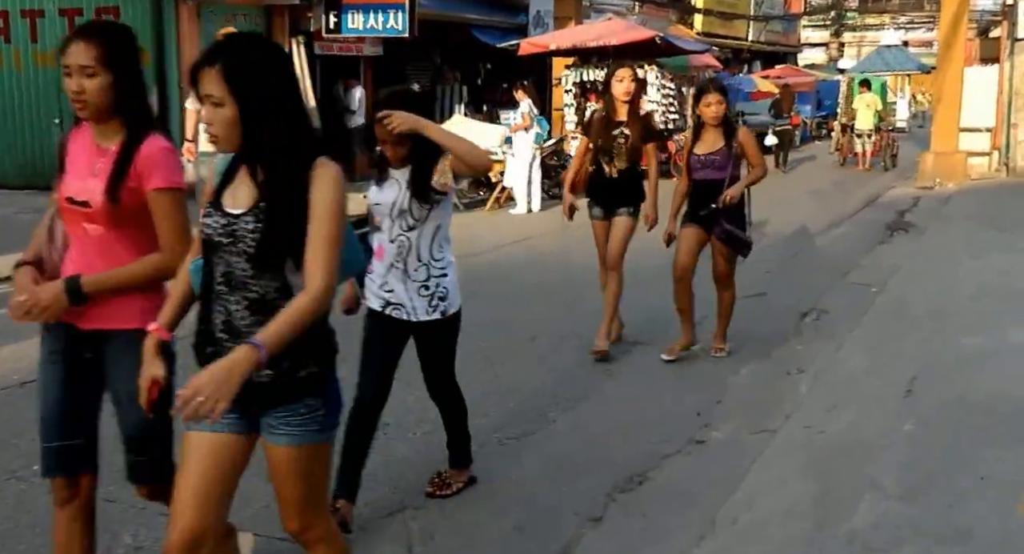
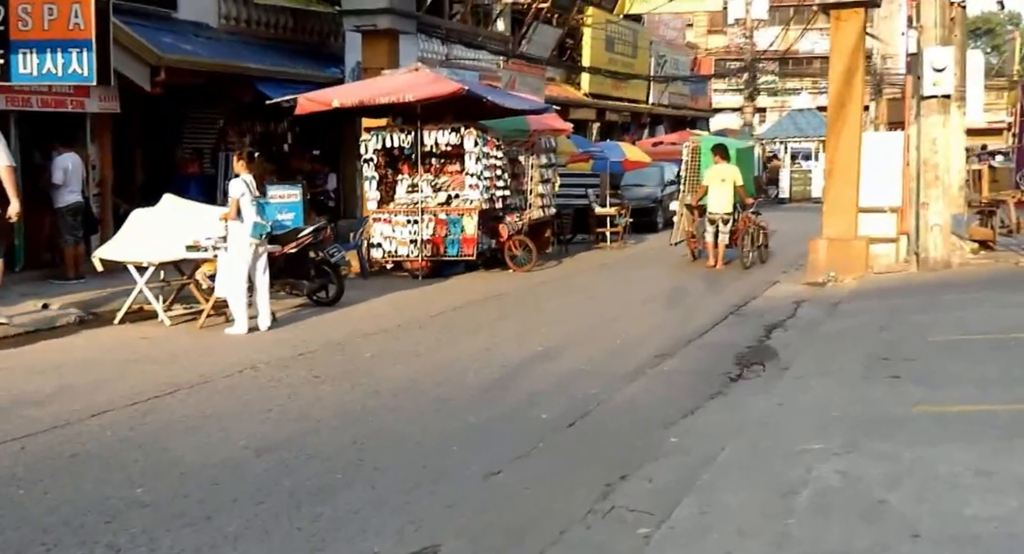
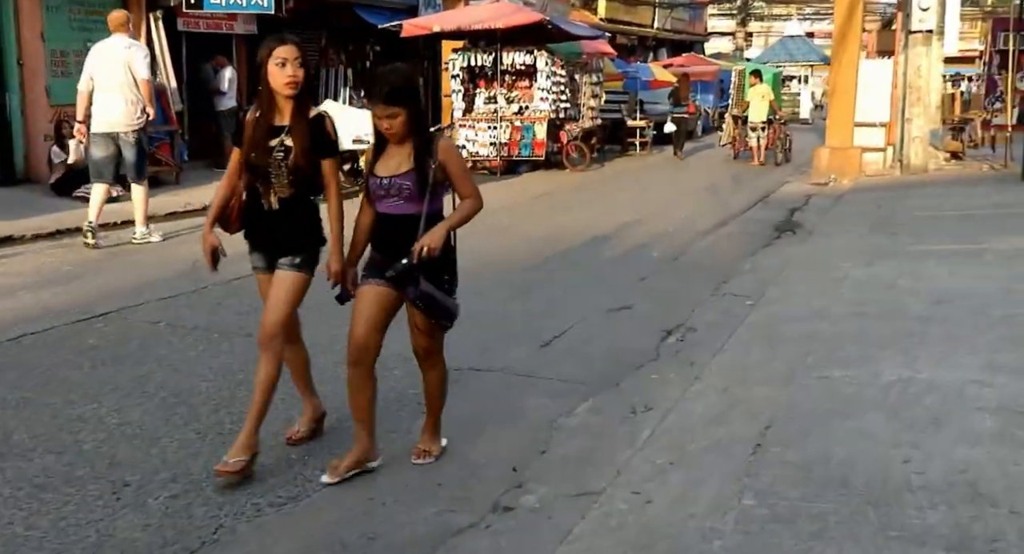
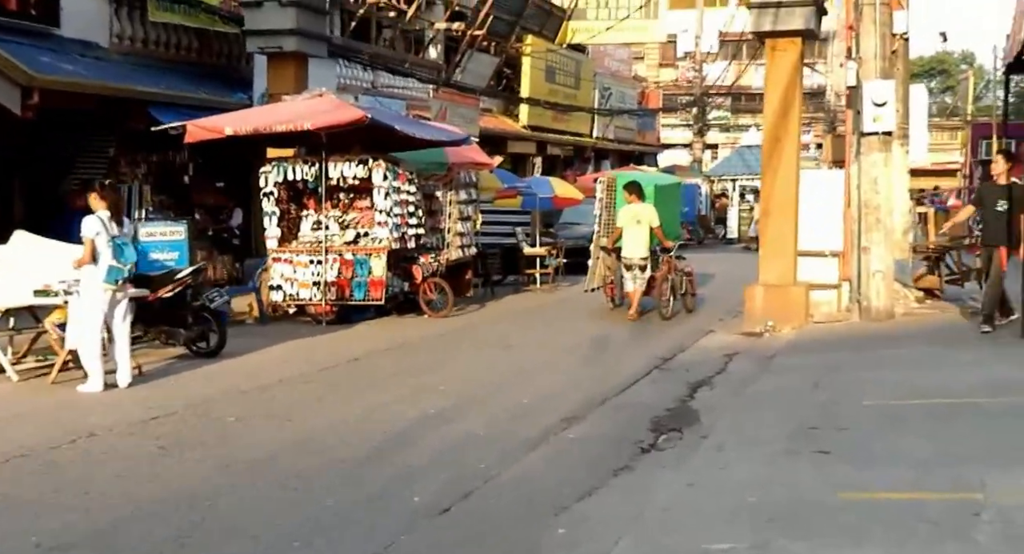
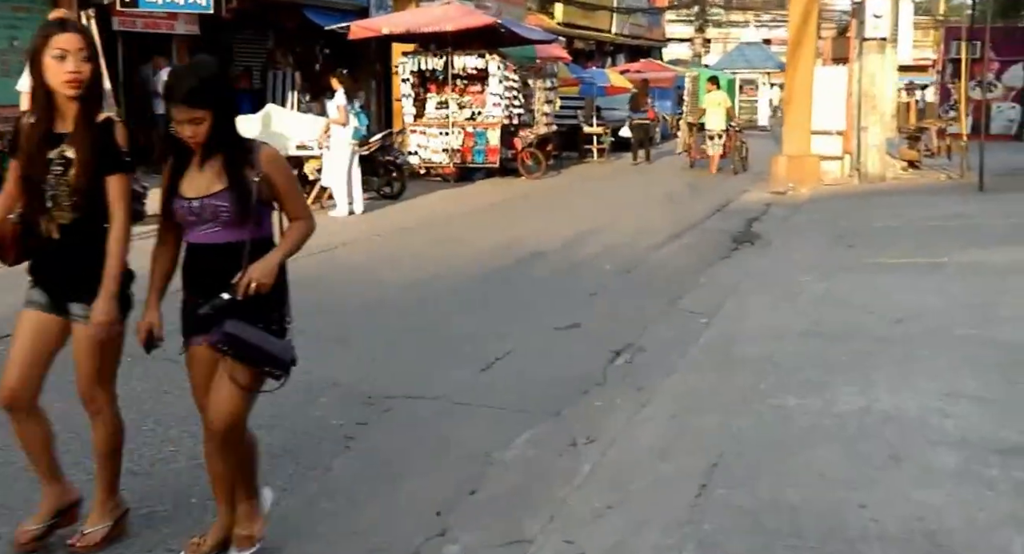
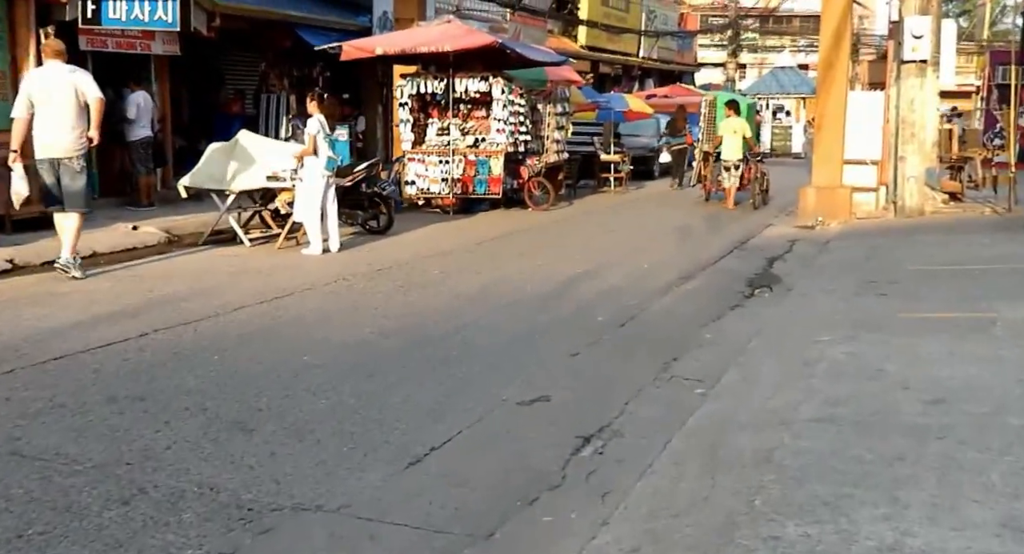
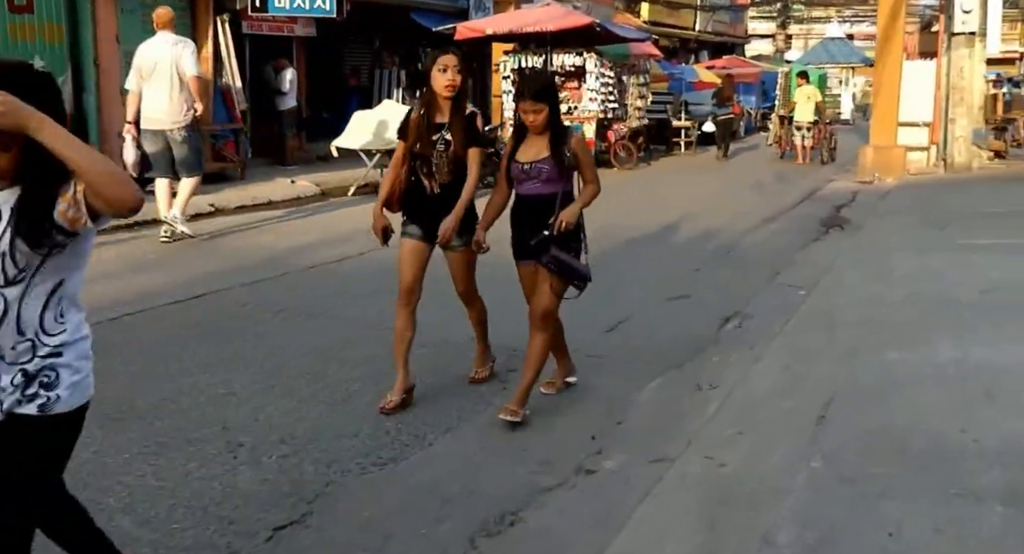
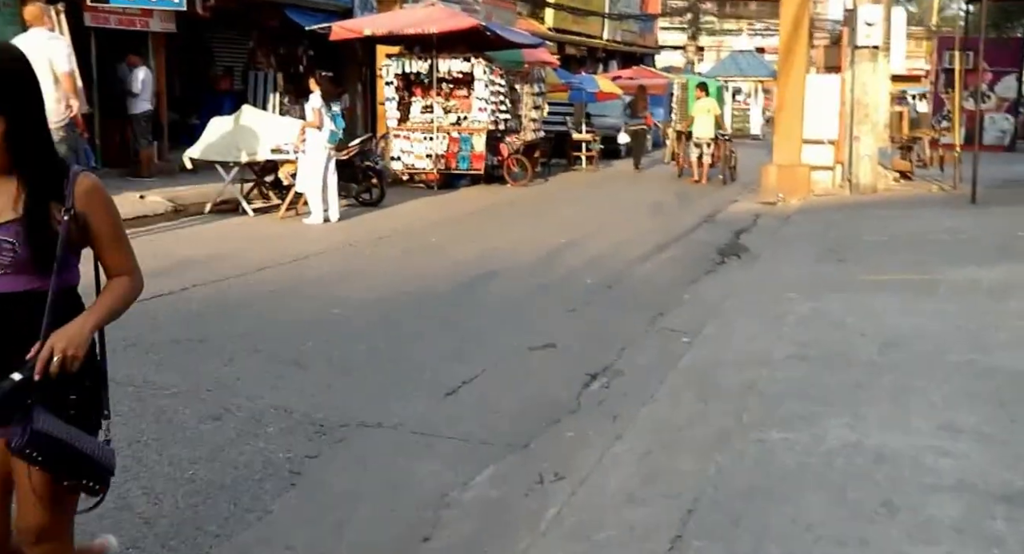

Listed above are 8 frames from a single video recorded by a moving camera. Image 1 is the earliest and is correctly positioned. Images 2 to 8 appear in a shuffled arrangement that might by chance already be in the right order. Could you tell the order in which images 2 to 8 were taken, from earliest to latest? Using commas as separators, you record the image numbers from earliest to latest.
7, 3, 5, 8, 6, 2, 4
